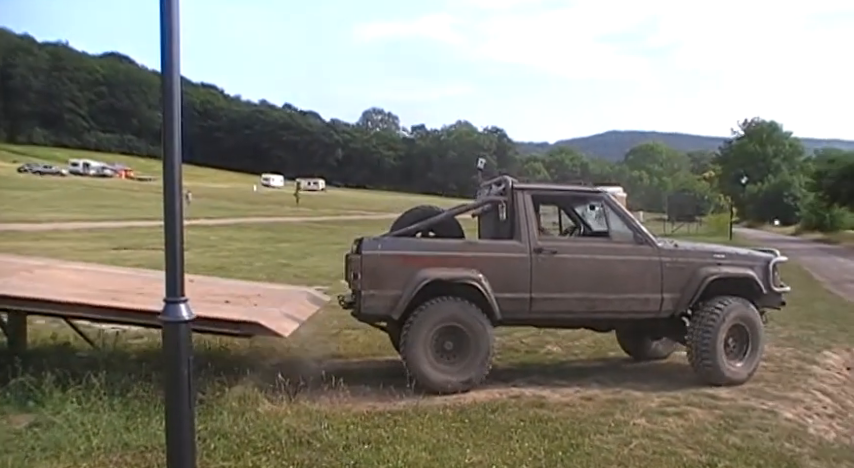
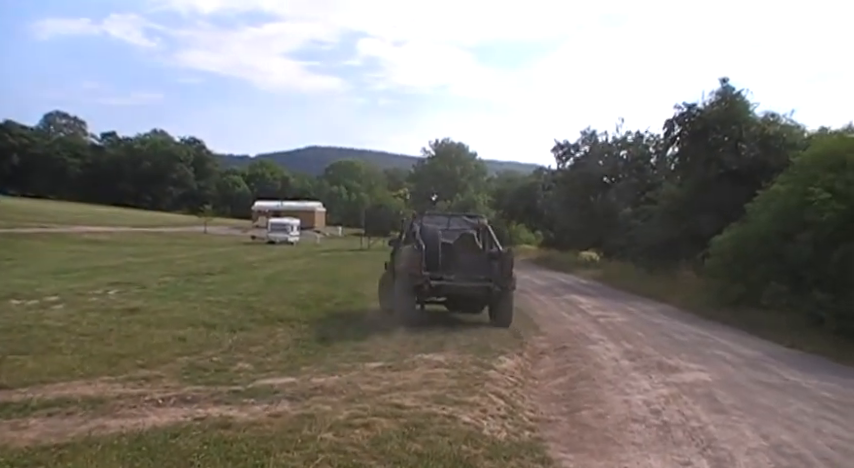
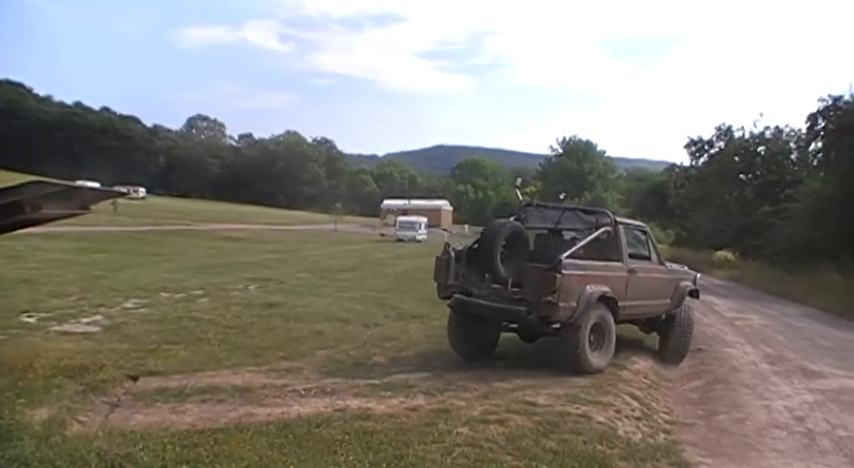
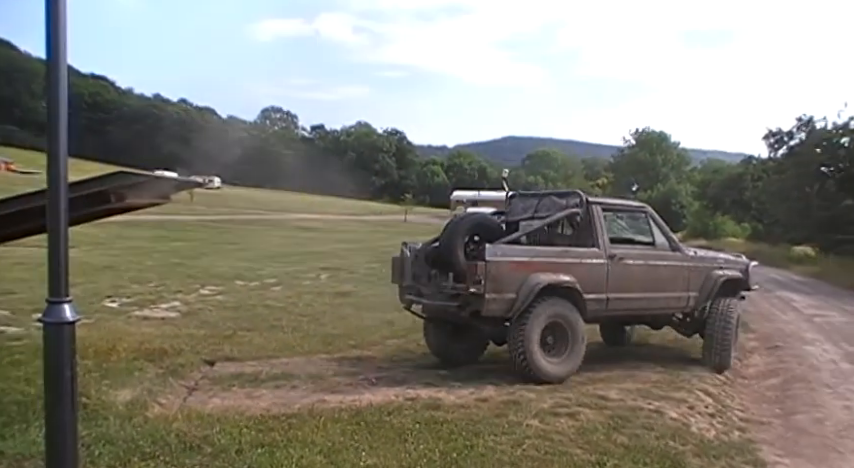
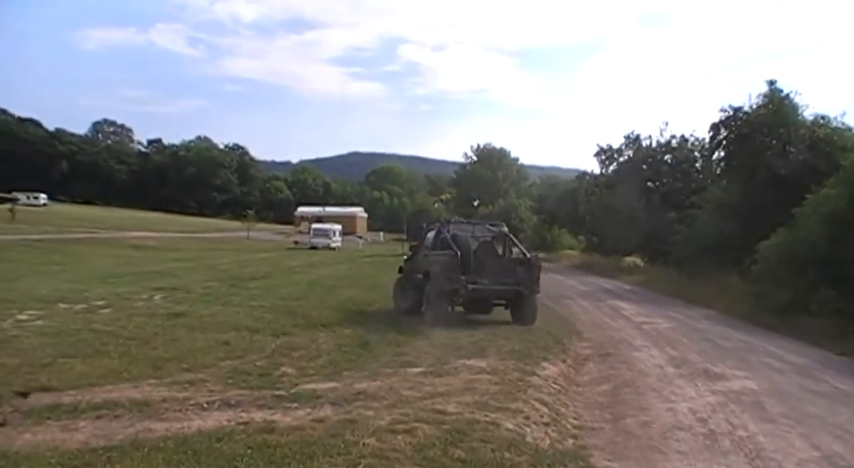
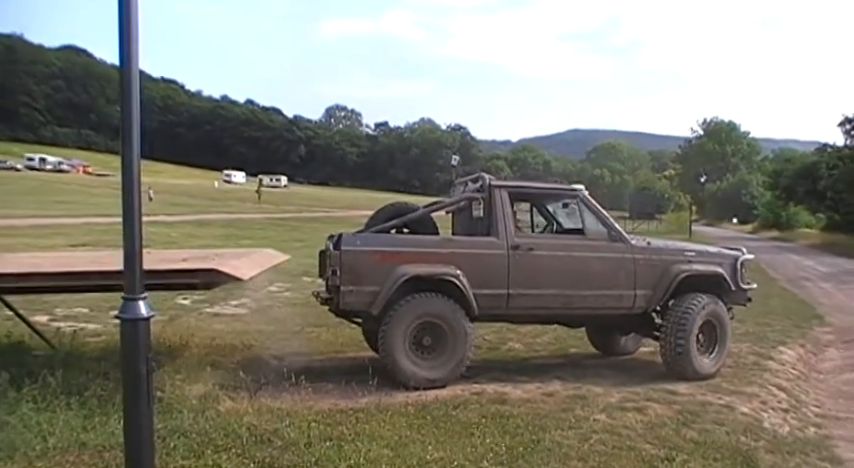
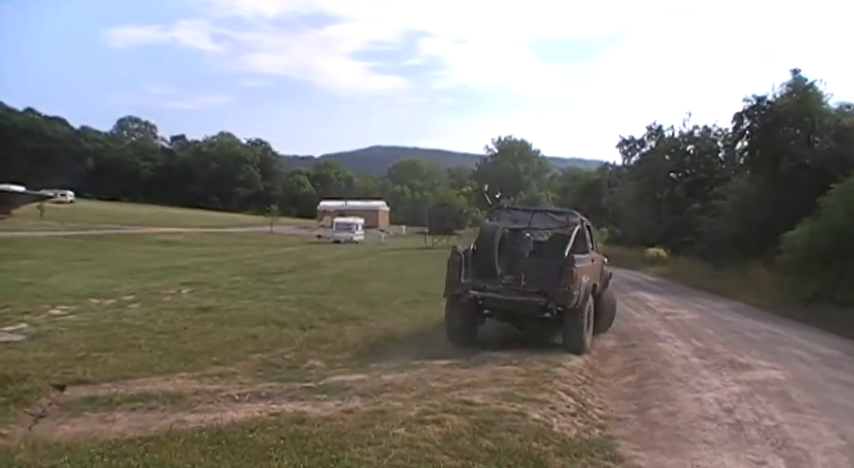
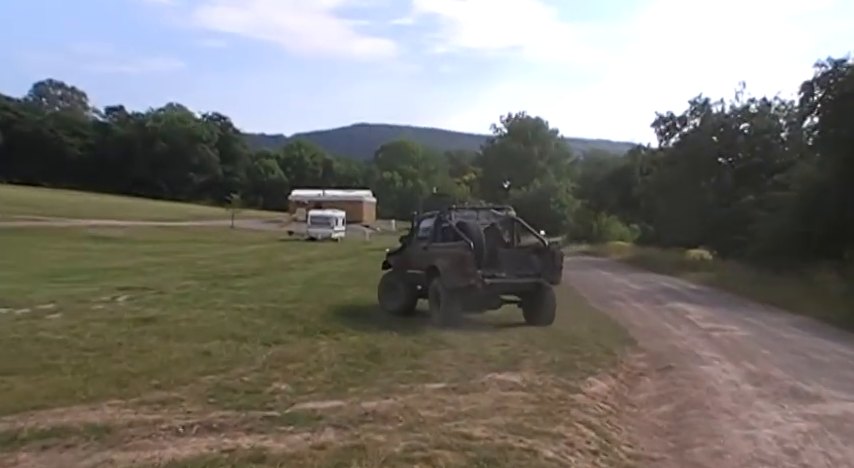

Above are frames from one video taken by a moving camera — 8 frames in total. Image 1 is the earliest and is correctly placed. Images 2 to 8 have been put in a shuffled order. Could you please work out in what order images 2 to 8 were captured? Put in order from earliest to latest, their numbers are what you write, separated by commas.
6, 4, 3, 7, 2, 5, 8
